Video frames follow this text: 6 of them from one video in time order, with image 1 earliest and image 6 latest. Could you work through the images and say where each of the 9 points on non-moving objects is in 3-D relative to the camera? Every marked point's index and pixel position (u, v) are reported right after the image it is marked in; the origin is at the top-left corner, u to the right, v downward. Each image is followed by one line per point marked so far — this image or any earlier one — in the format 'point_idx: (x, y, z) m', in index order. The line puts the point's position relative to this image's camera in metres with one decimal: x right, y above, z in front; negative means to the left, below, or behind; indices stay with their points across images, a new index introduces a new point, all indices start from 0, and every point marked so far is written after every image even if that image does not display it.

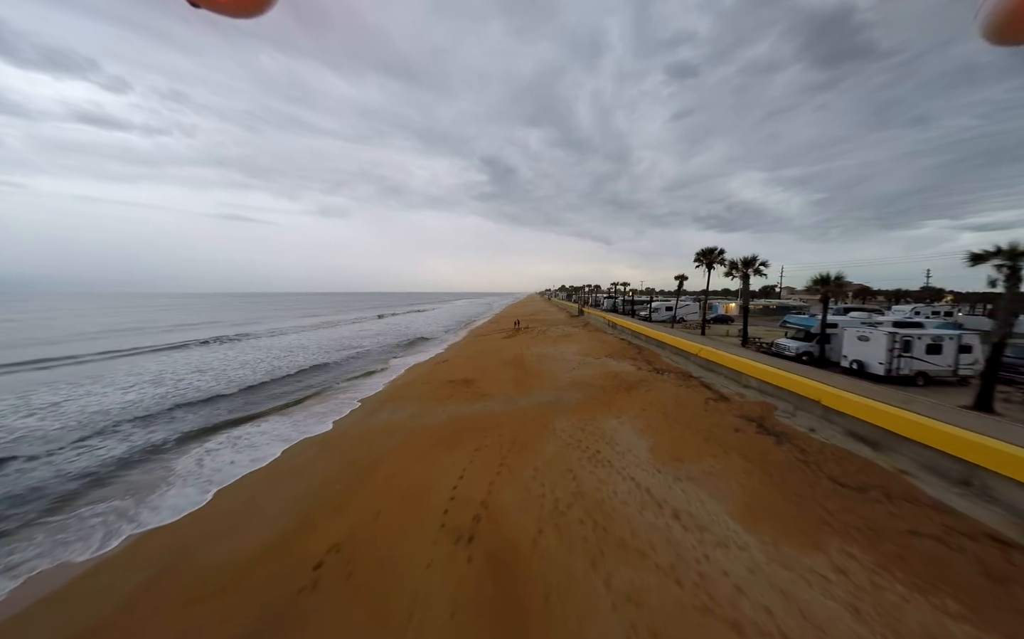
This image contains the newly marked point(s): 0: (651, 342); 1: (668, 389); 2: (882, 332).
0: (+8.2, -1.3, +15.8) m
1: (+5.5, -2.5, +9.2) m
2: (+10.1, -0.3, +7.1) m
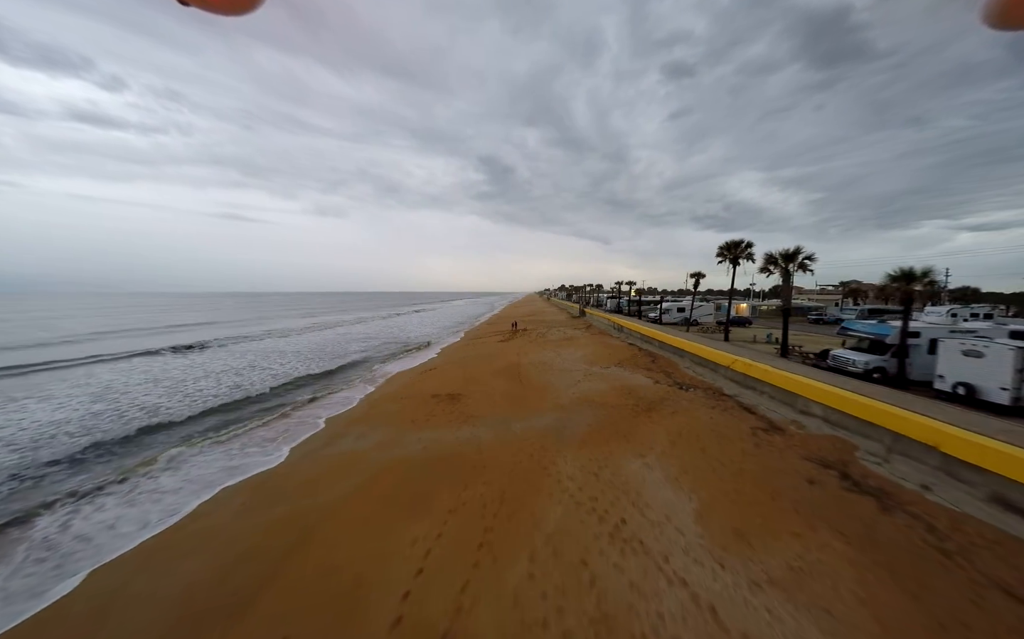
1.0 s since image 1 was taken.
0: (+7.9, -1.5, +13.9) m
1: (+5.3, -2.6, +7.4) m
2: (+9.8, -0.5, +5.3) m
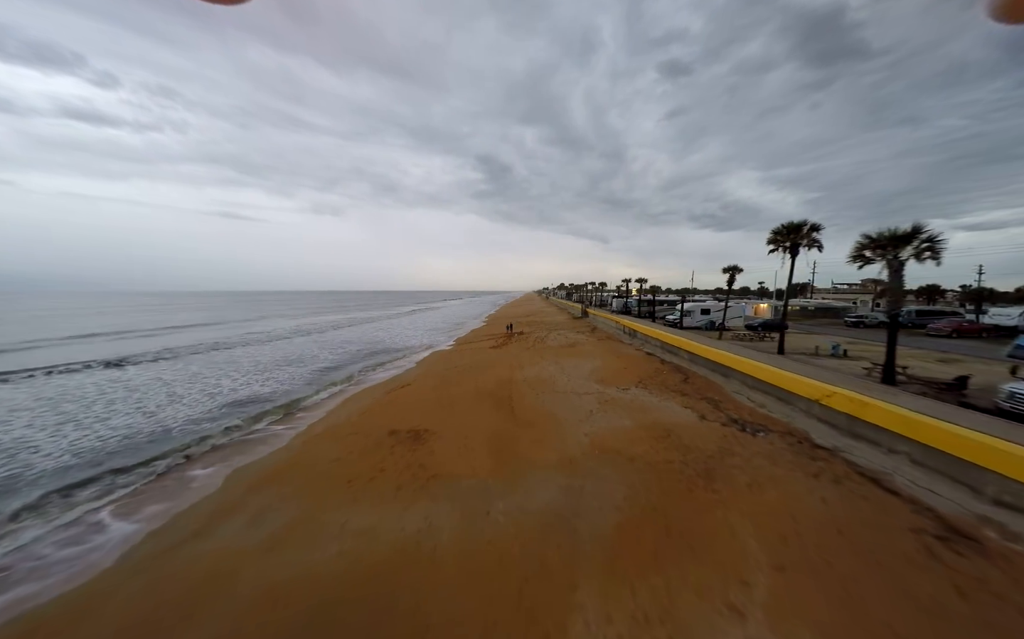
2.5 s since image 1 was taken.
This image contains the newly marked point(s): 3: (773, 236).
0: (+7.5, -1.7, +11.0) m
1: (+4.9, -2.9, +4.5) m
2: (+9.5, -0.8, +2.4) m
3: (+9.3, +3.0, +9.4) m
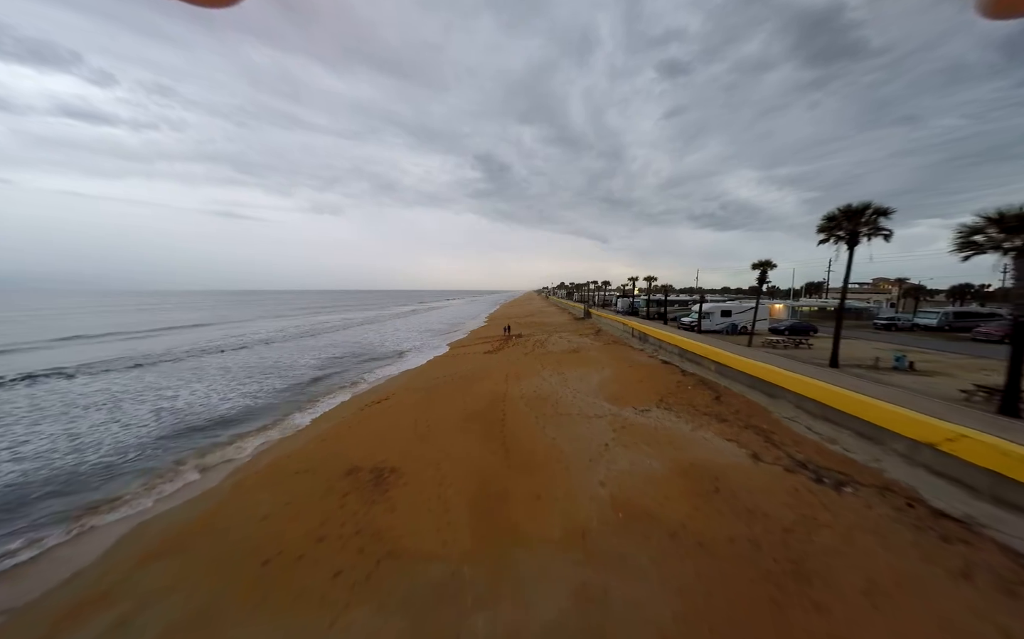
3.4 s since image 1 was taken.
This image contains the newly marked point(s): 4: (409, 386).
0: (+7.4, -1.9, +9.3) m
1: (+4.8, -3.1, +2.8) m
2: (+9.3, -1.0, +0.7) m
3: (+9.1, +2.8, +7.7) m
4: (-4.5, -2.9, +11.6) m
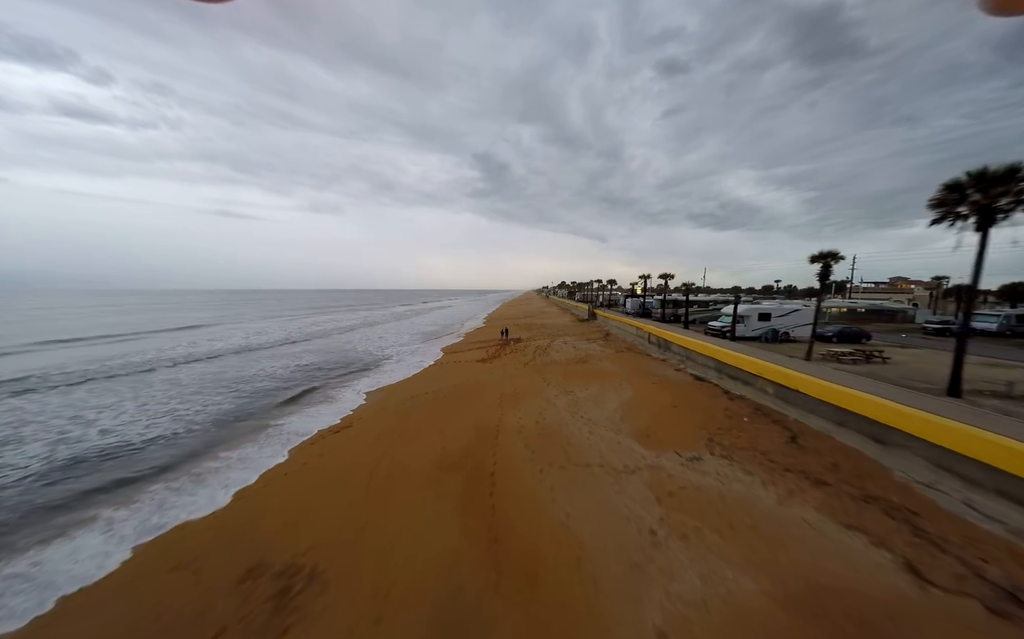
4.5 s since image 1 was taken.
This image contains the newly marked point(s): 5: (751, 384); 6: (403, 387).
0: (+7.3, -2.1, +7.1) m
1: (+4.7, -3.3, +0.6) m
2: (+9.3, -1.2, -1.5) m
3: (+9.0, +2.6, +5.5) m
4: (-4.7, -3.1, +9.3) m
5: (+7.3, -1.9, +8.1) m
6: (-4.7, -2.9, +11.1) m
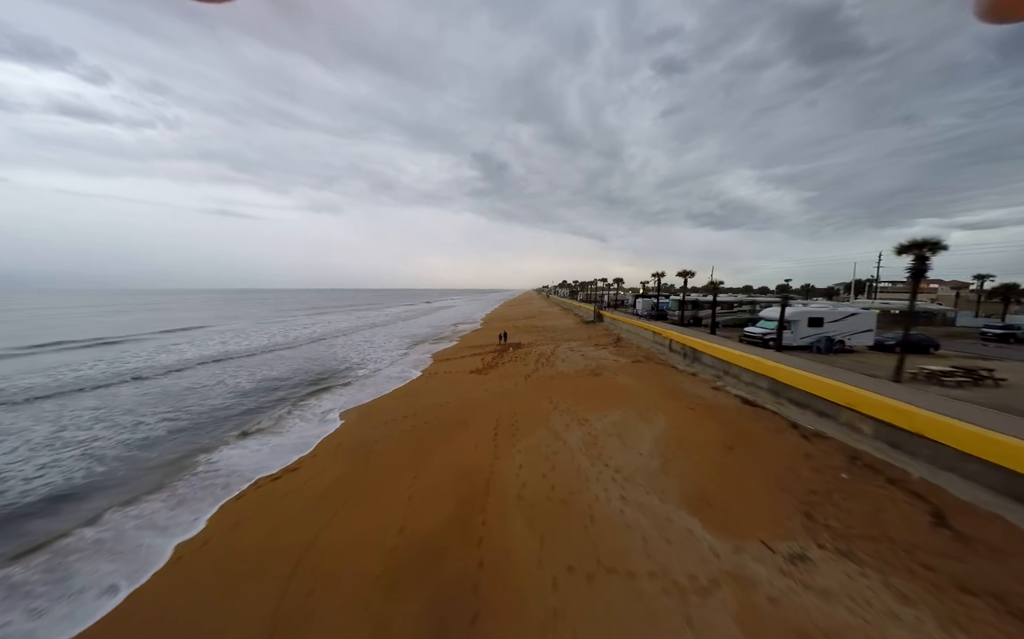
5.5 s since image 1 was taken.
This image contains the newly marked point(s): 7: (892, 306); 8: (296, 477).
0: (+7.2, -2.3, +5.2) m
1: (+4.6, -3.5, -1.4) m
2: (+9.2, -1.4, -3.4) m
3: (+9.0, +2.4, +3.5) m
4: (-4.7, -3.4, +7.3) m
5: (+7.2, -2.2, +6.1) m
6: (-4.7, -3.1, +9.1) m
7: (+28.4, +0.9, +19.7) m
8: (-4.9, -3.6, +6.1) m
